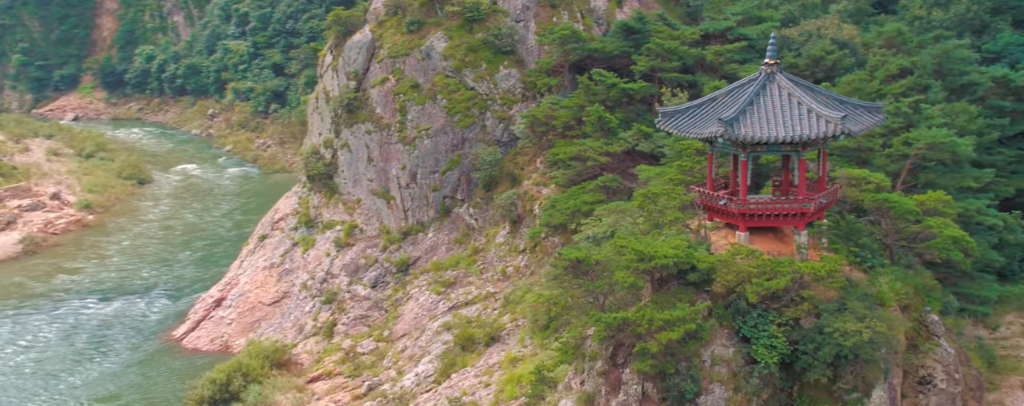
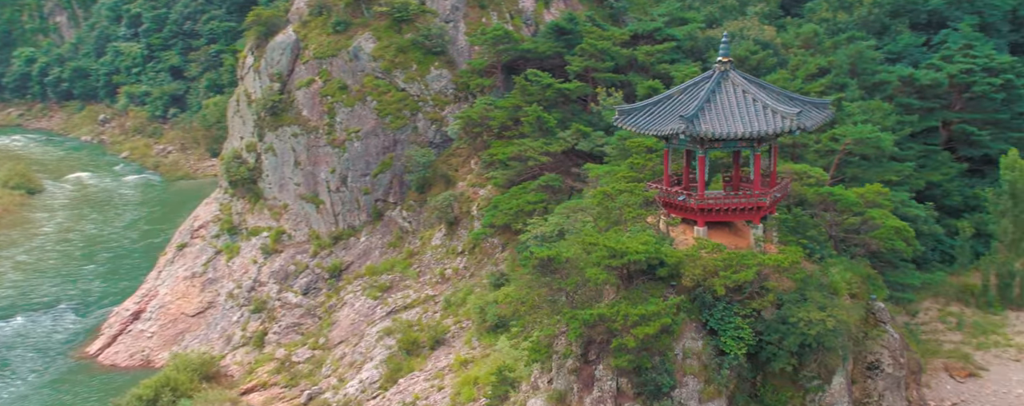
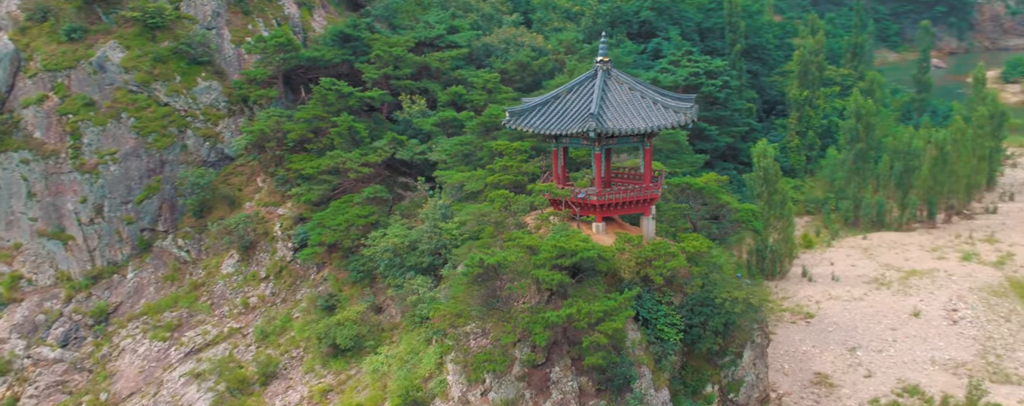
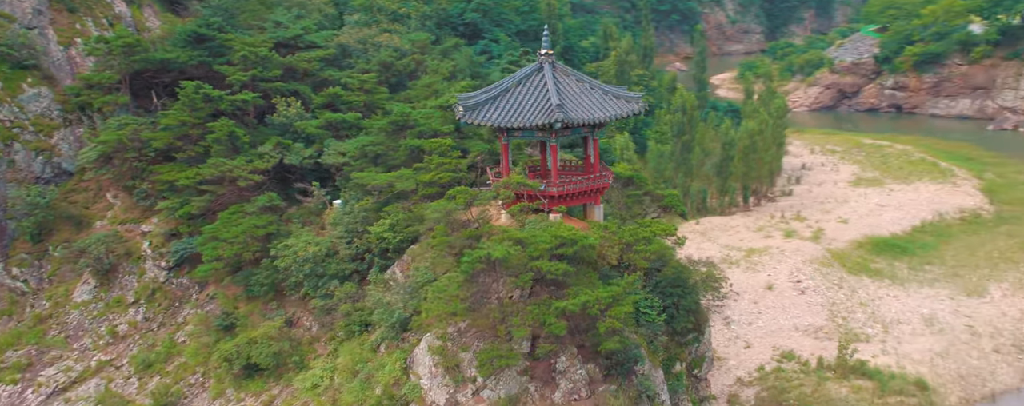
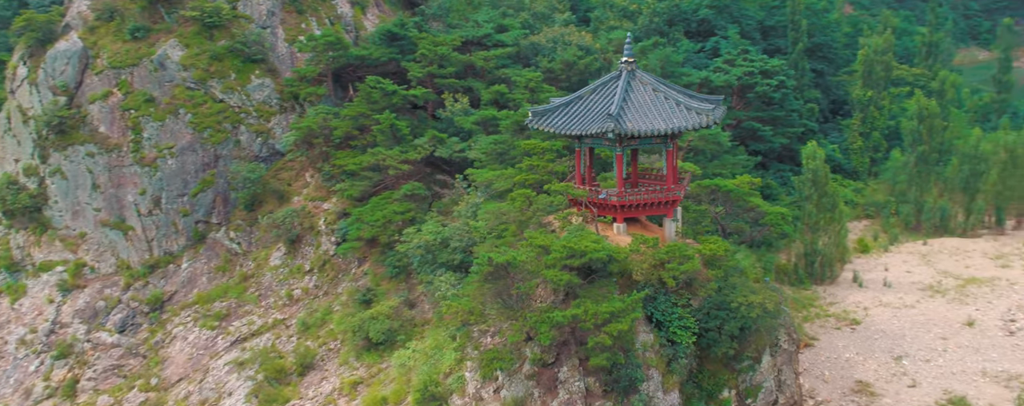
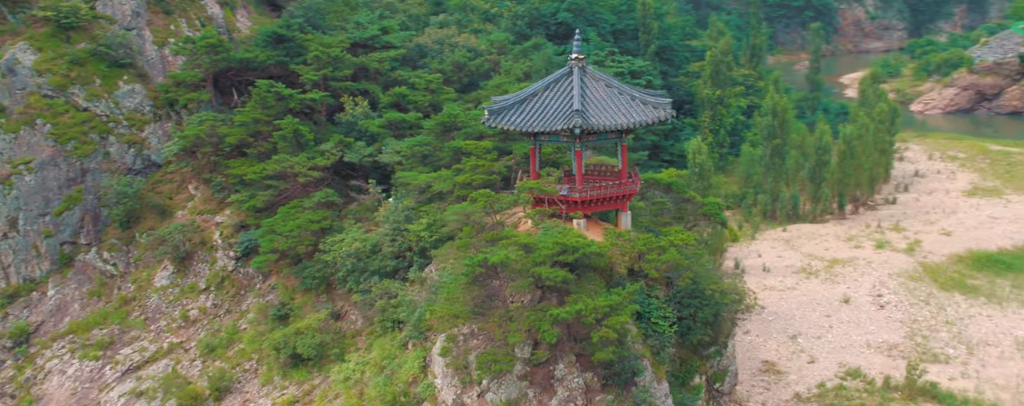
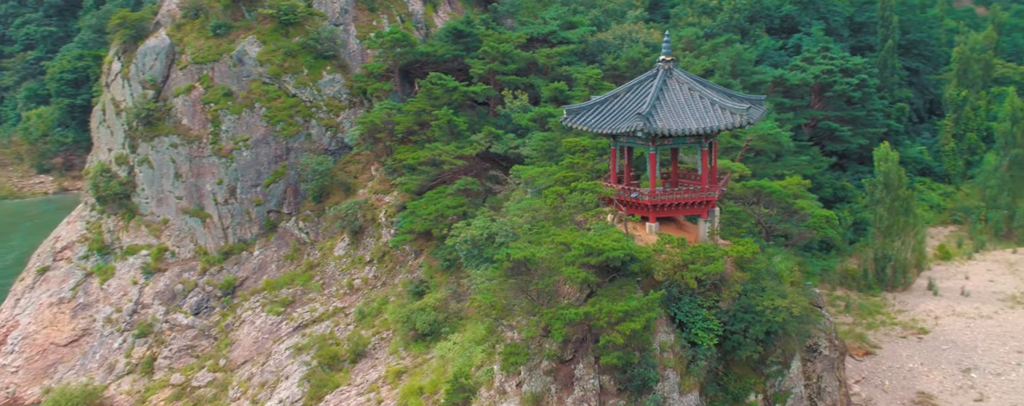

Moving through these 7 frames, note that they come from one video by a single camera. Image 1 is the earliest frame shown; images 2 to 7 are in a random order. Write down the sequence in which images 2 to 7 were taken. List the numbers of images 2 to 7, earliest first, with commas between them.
2, 7, 5, 3, 6, 4
